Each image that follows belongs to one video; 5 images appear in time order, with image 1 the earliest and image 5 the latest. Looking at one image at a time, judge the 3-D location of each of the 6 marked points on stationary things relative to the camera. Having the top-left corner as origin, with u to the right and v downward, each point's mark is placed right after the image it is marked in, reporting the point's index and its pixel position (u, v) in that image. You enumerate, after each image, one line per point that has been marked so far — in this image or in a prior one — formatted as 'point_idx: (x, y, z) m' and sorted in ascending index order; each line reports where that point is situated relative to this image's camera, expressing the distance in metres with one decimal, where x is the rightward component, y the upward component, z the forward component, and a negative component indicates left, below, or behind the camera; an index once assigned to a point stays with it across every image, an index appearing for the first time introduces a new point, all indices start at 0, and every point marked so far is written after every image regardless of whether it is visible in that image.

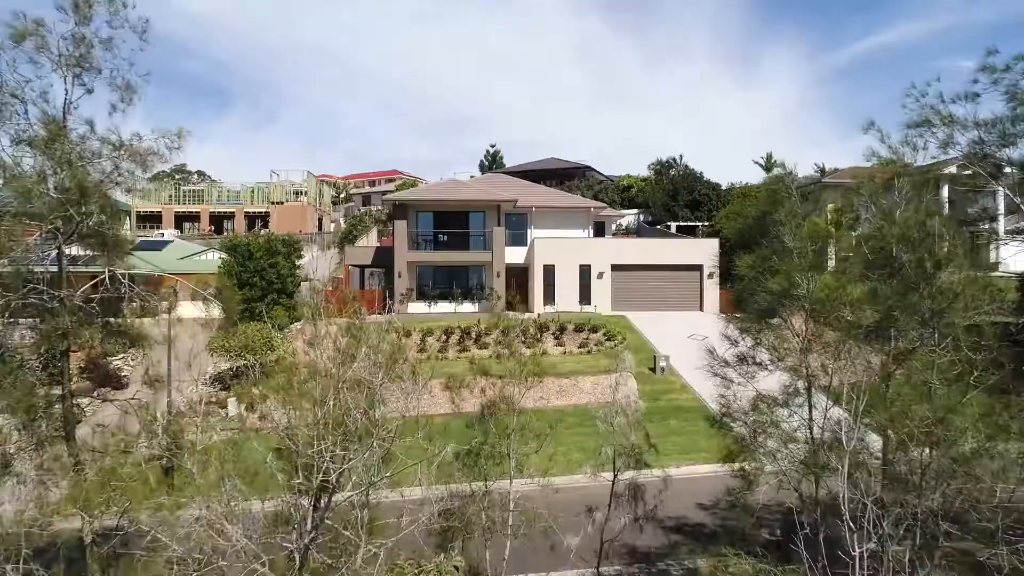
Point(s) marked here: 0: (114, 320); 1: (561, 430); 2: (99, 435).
0: (-5.1, -0.4, +7.9) m
1: (+1.1, -3.4, +14.7) m
2: (-4.8, -1.7, +7.3) m
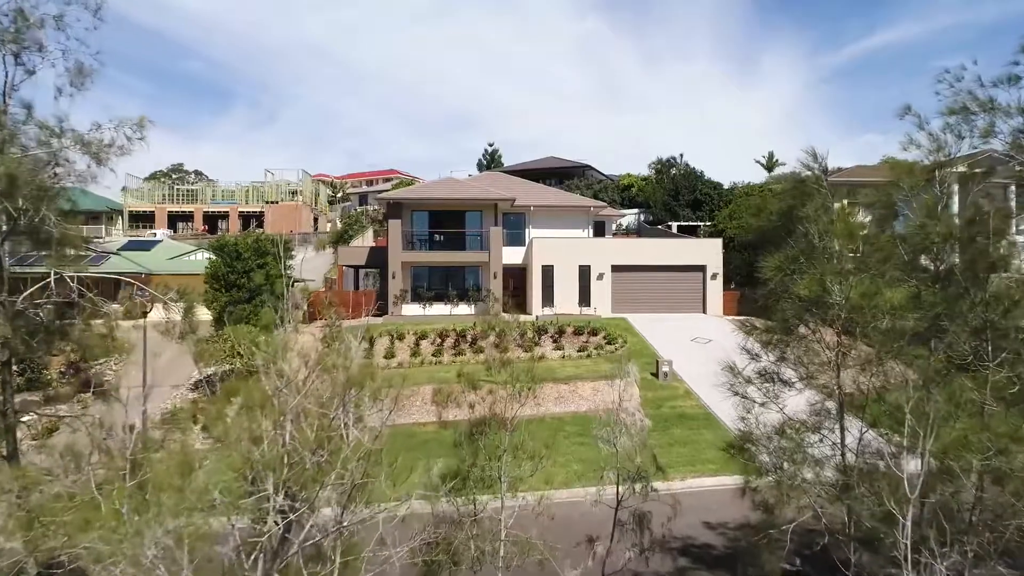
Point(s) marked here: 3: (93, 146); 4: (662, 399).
0: (-5.2, -0.4, +7.2) m
1: (+1.0, -3.4, +14.0) m
2: (-4.9, -1.8, +6.6) m
3: (-4.8, +1.6, +7.1) m
4: (+3.8, -2.8, +15.8) m
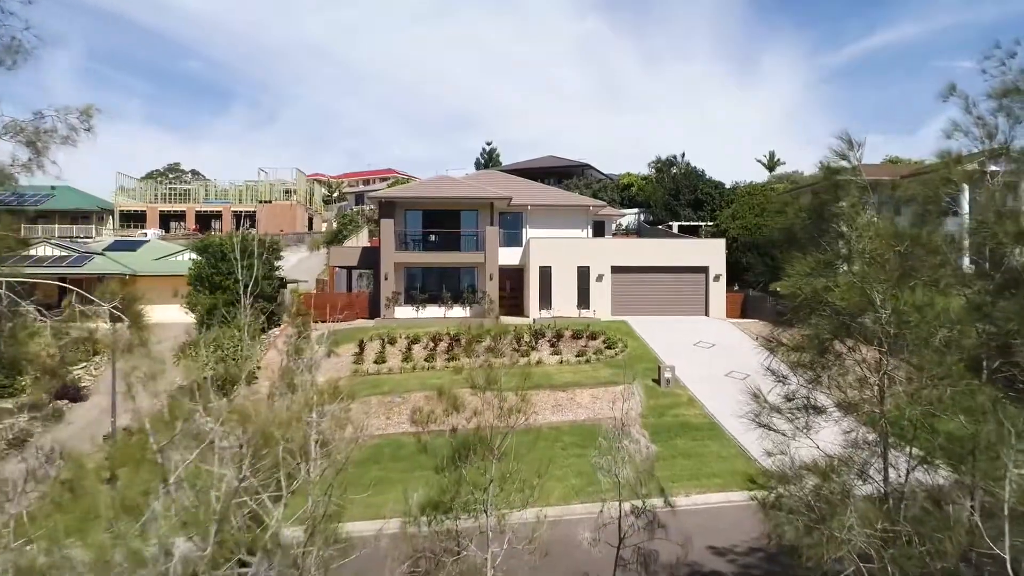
0: (-5.3, -0.5, +6.4) m
1: (+0.9, -3.5, +13.2) m
2: (-5.0, -1.8, +5.8) m
3: (-4.9, +1.6, +6.4) m
4: (+3.7, -2.9, +15.0) m
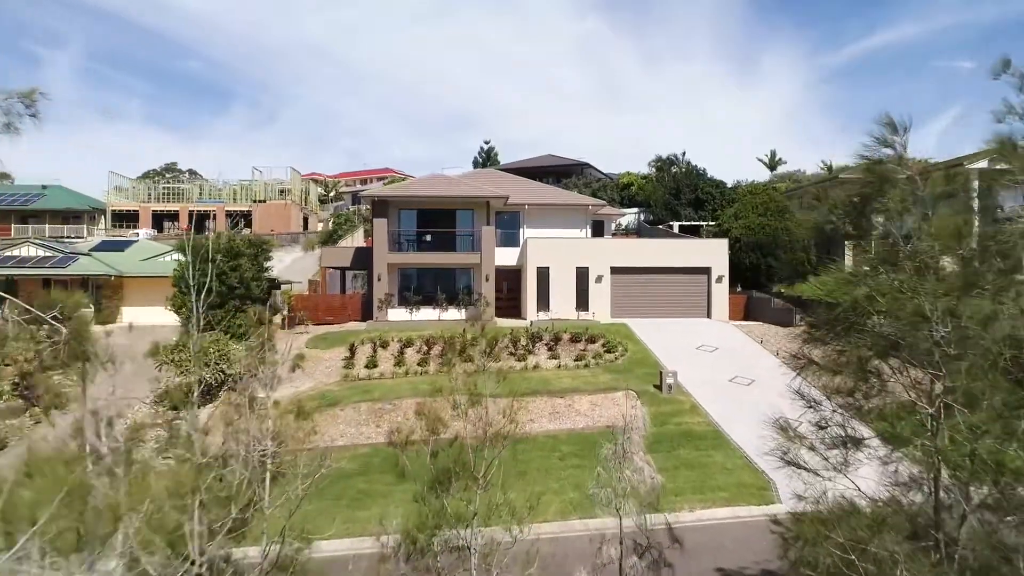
0: (-5.4, -0.6, +5.8) m
1: (+0.8, -3.5, +12.6) m
2: (-5.1, -1.9, +5.2) m
3: (-5.0, +1.5, +5.7) m
4: (+3.6, -2.9, +14.4) m
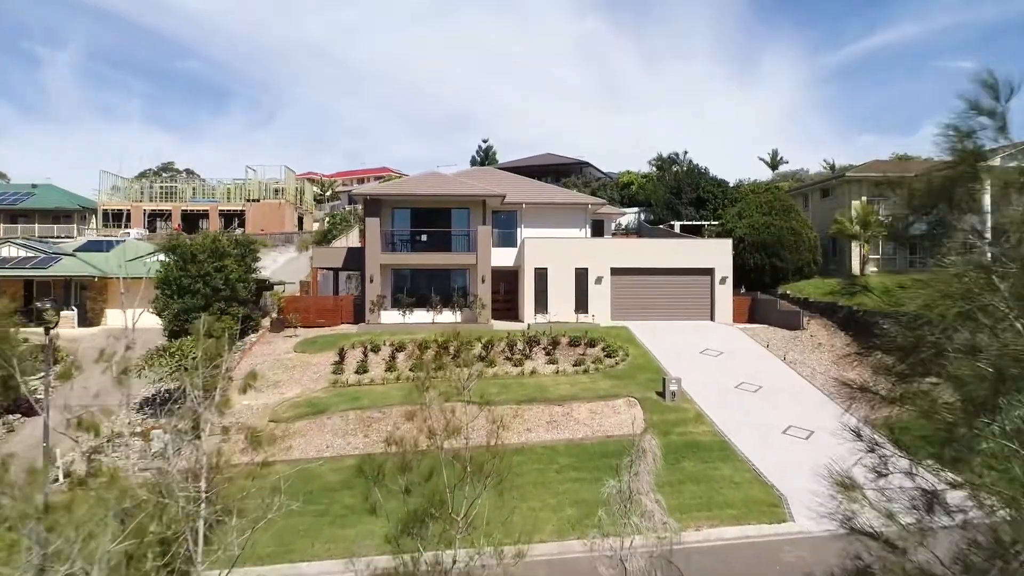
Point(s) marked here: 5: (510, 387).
0: (-5.5, -0.6, +5.0) m
1: (+0.7, -3.6, +11.8) m
2: (-5.2, -1.9, +4.4) m
3: (-5.1, +1.5, +5.0) m
4: (+3.5, -3.0, +13.6) m
5: (-0.1, -2.5, +15.5) m
